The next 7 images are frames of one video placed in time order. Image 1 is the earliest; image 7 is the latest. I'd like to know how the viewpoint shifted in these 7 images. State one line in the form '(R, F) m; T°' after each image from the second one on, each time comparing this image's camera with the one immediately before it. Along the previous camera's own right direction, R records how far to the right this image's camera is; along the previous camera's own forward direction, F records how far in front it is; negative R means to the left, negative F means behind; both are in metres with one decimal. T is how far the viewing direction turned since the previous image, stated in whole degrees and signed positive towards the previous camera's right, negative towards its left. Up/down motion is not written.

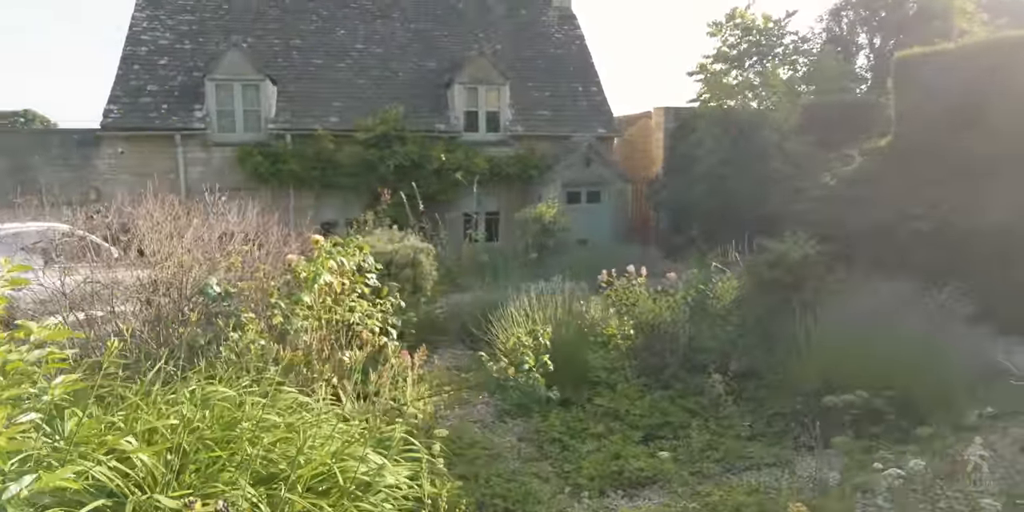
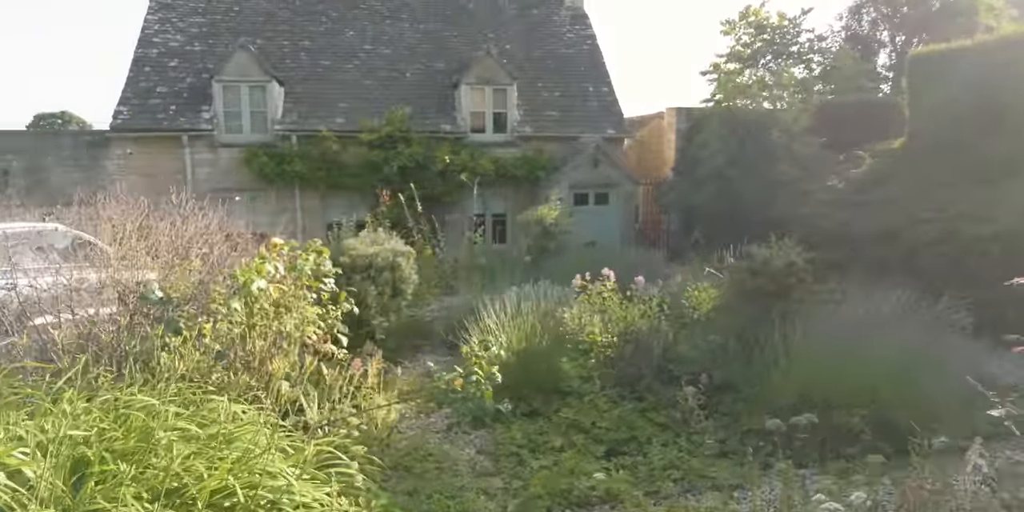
(+0.5, +0.2) m; -2°
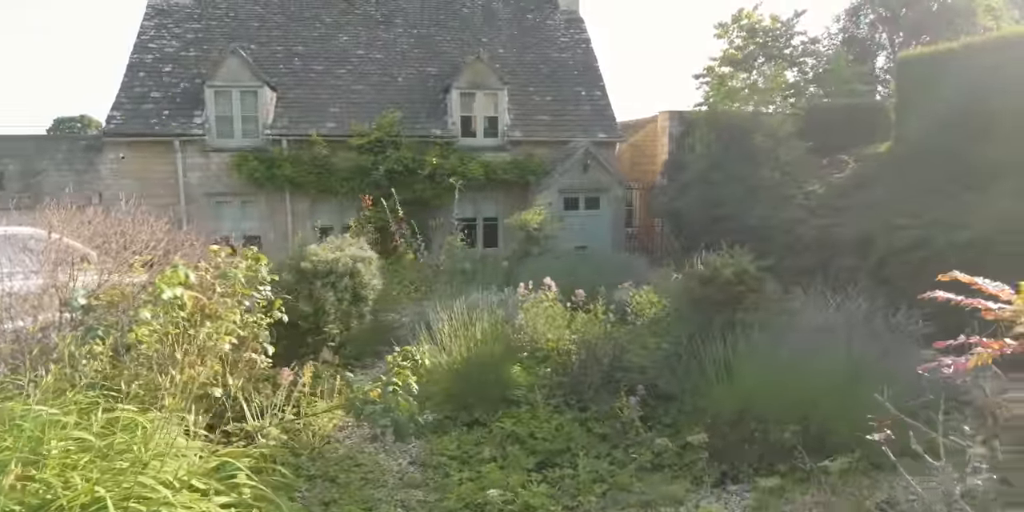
(+0.6, 0.0) m; -1°
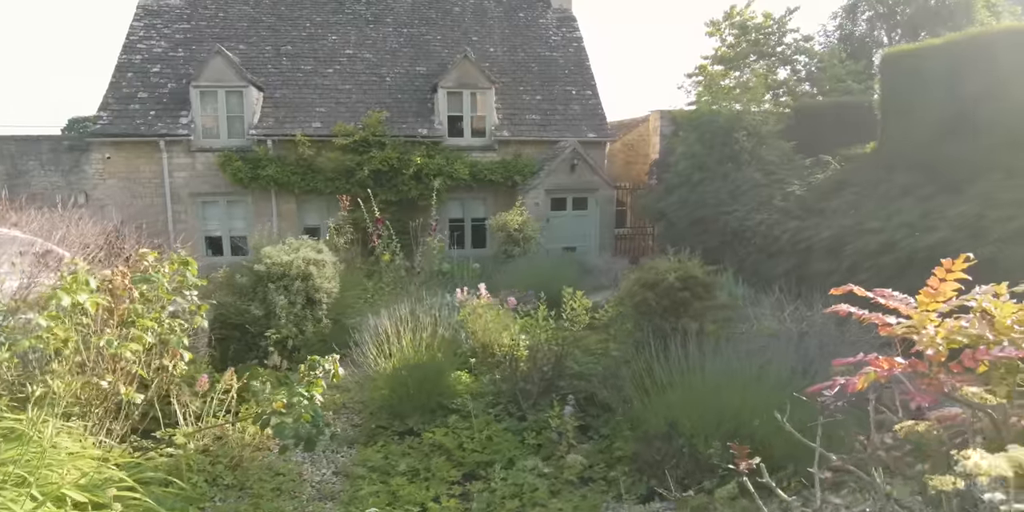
(+0.6, +0.1) m; -1°
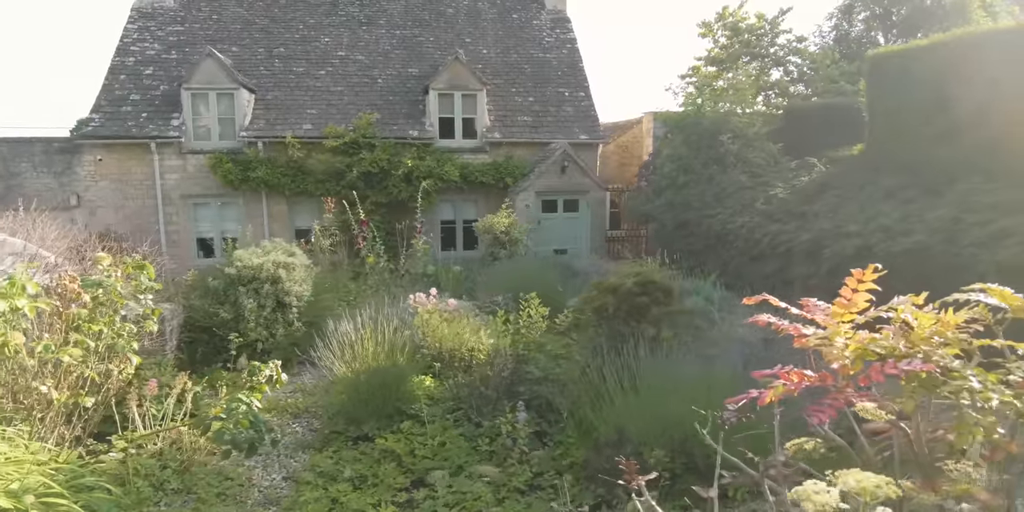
(+0.4, 0.0) m; -1°
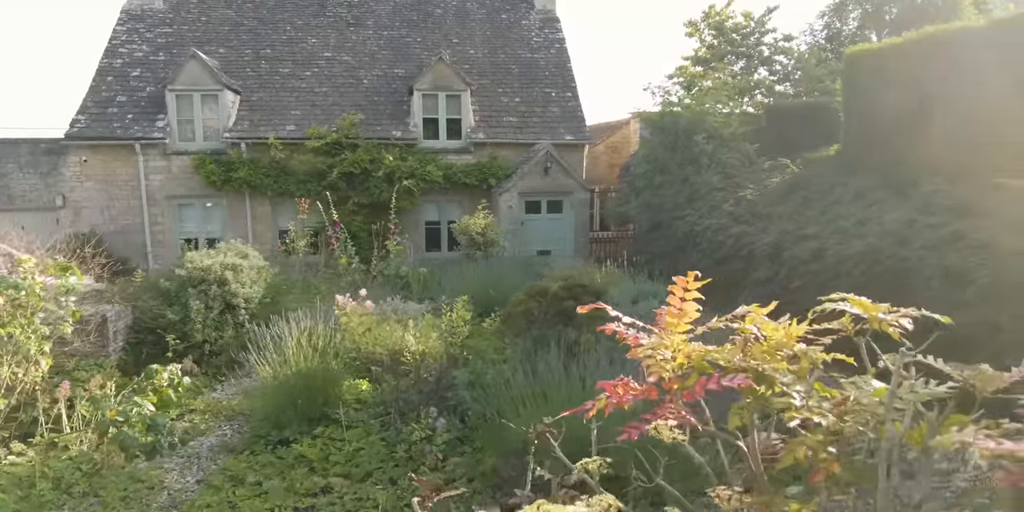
(+0.7, +0.1) m; -1°
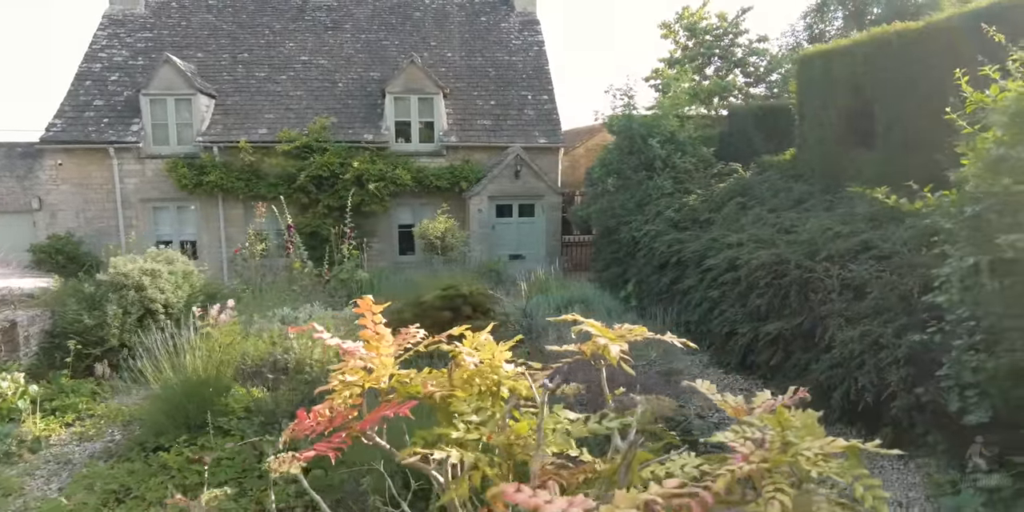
(+1.1, +0.1) m; -2°
